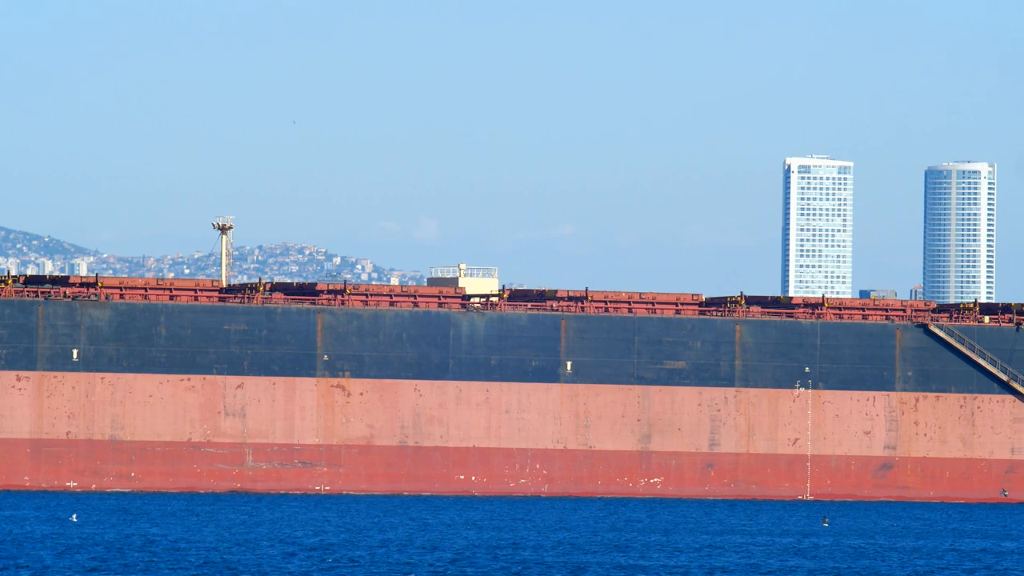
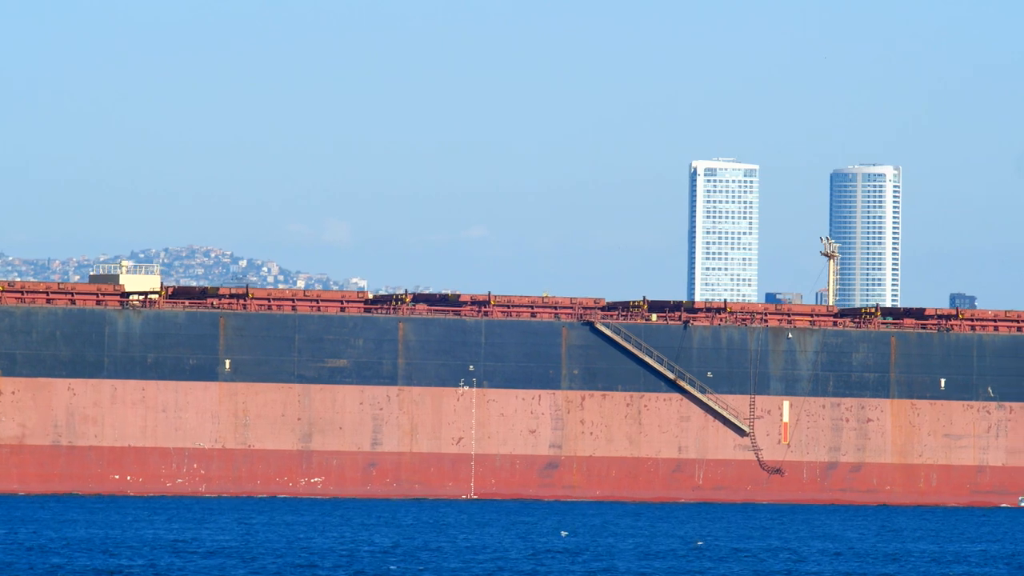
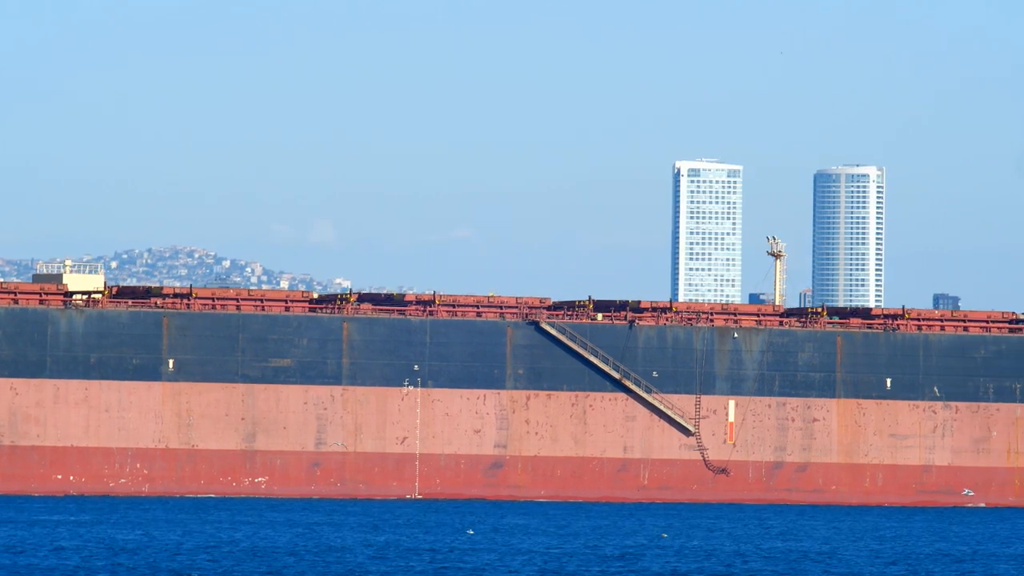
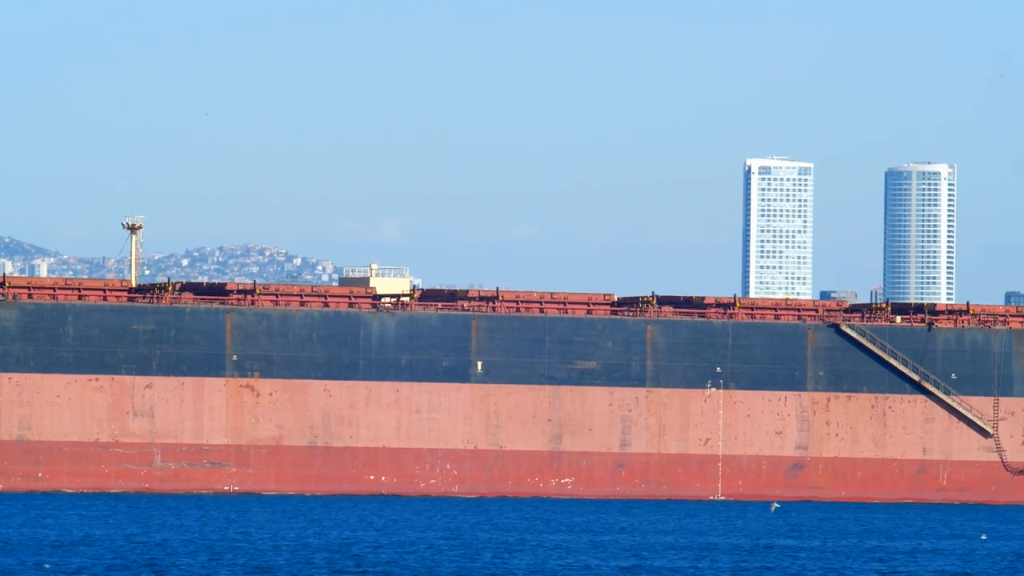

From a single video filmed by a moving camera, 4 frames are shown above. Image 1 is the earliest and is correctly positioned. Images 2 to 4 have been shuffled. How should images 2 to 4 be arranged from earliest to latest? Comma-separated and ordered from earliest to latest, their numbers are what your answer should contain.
4, 2, 3
